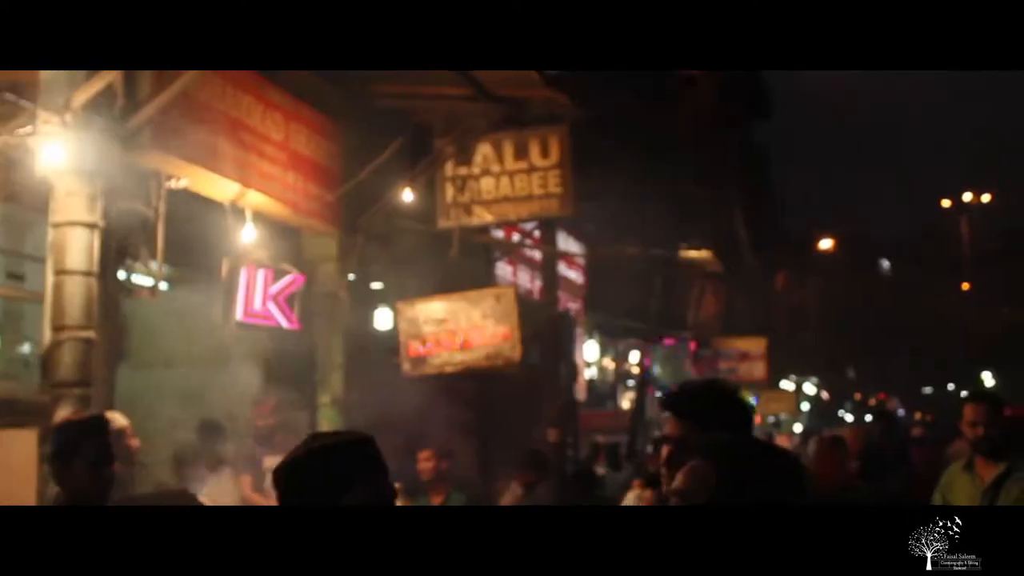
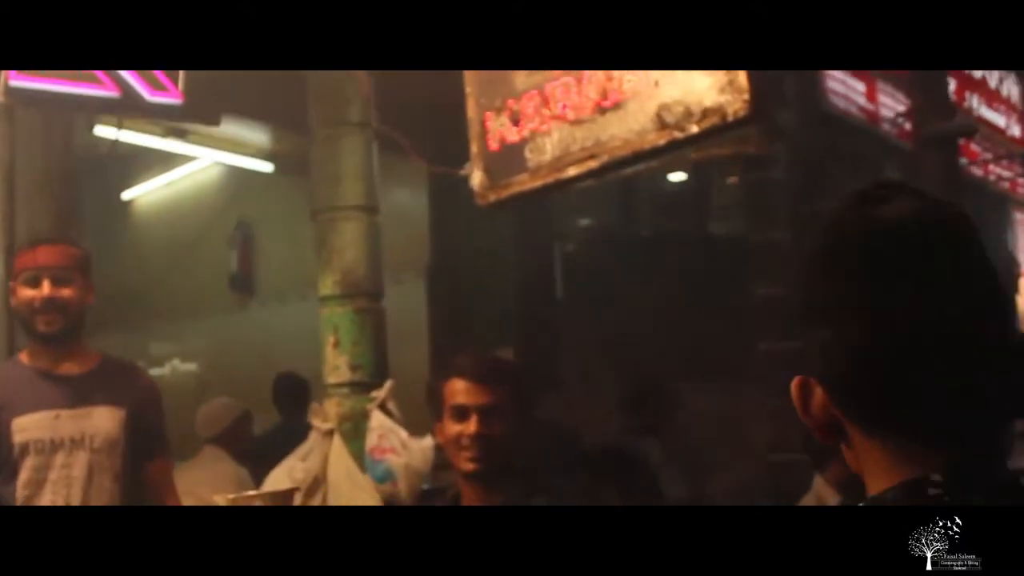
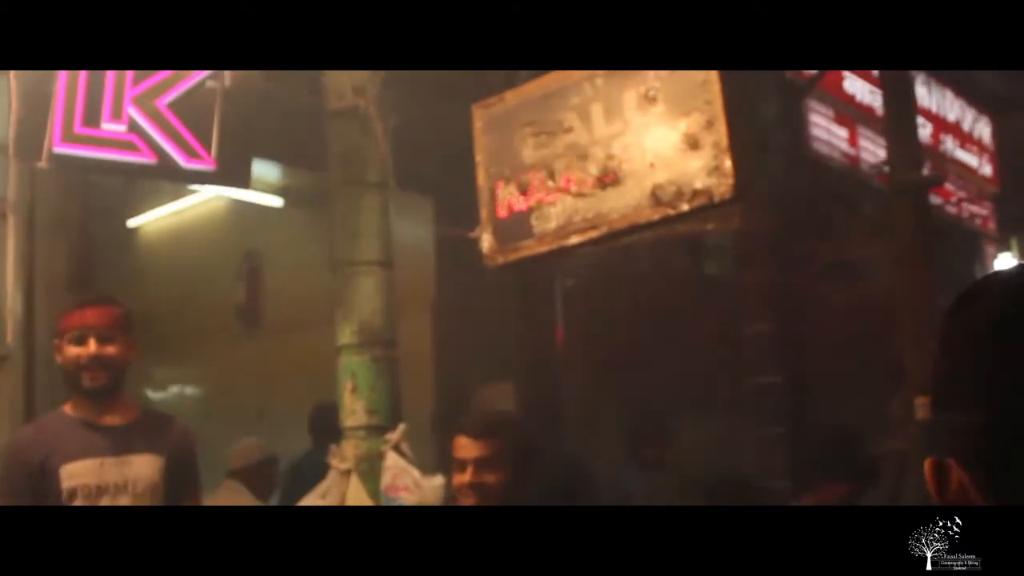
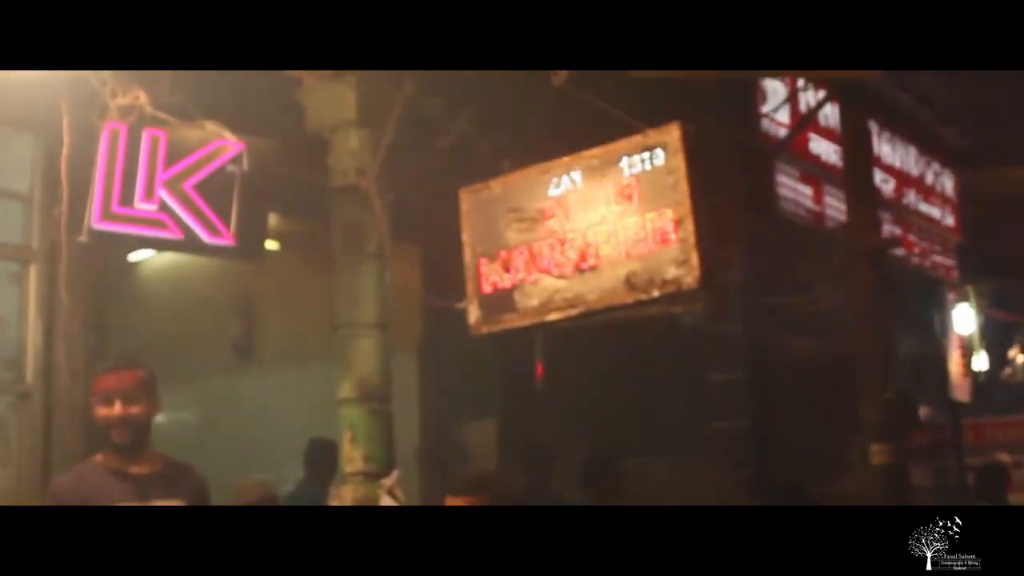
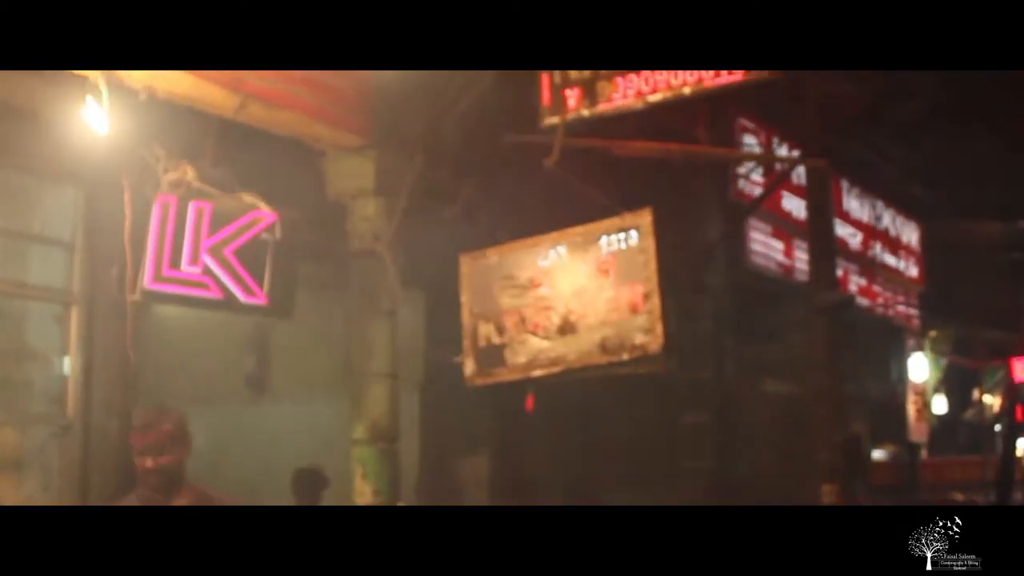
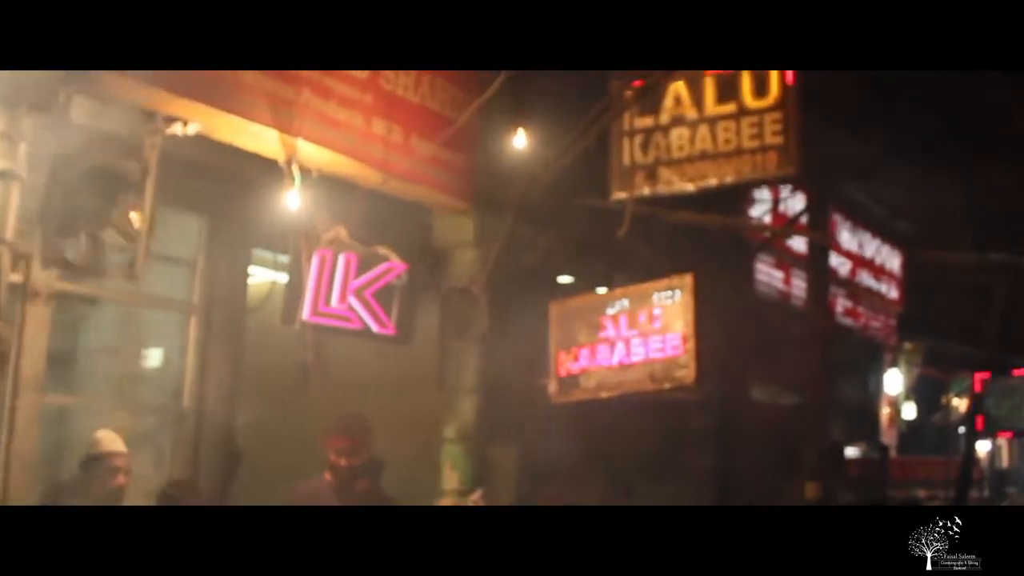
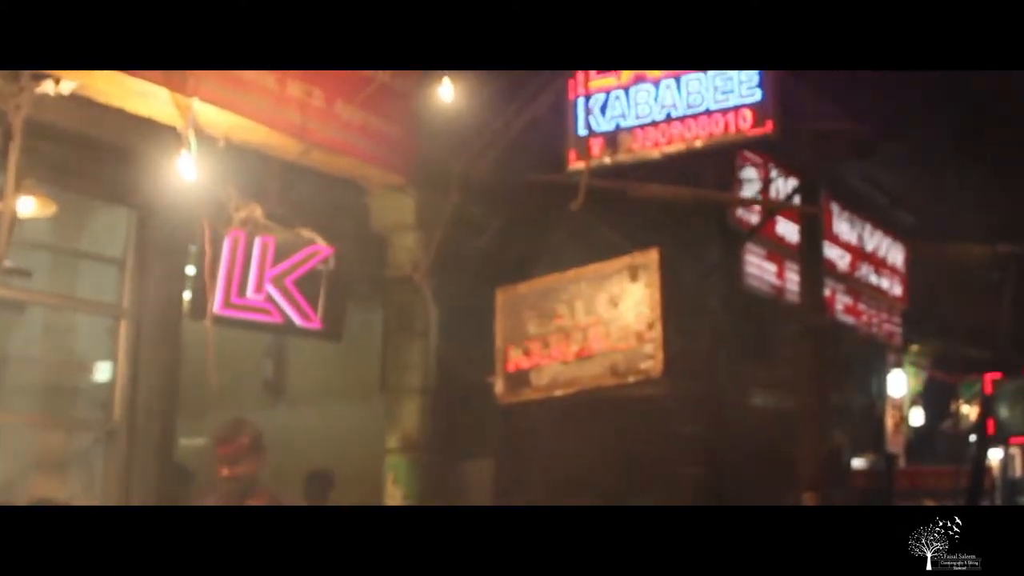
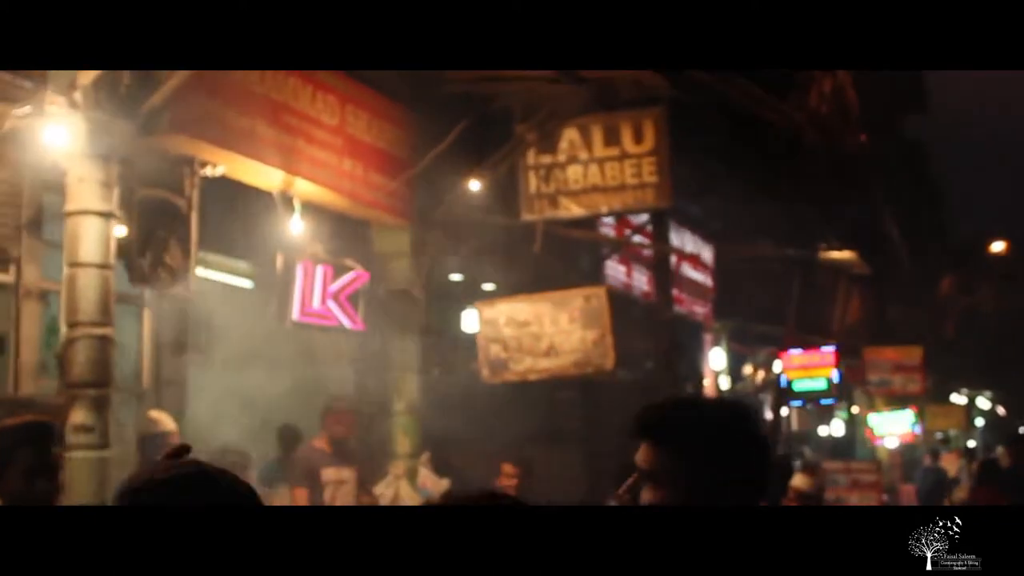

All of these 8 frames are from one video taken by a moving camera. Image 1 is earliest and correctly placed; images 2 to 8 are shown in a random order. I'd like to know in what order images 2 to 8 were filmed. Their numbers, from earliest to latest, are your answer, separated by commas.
8, 6, 7, 5, 4, 3, 2
